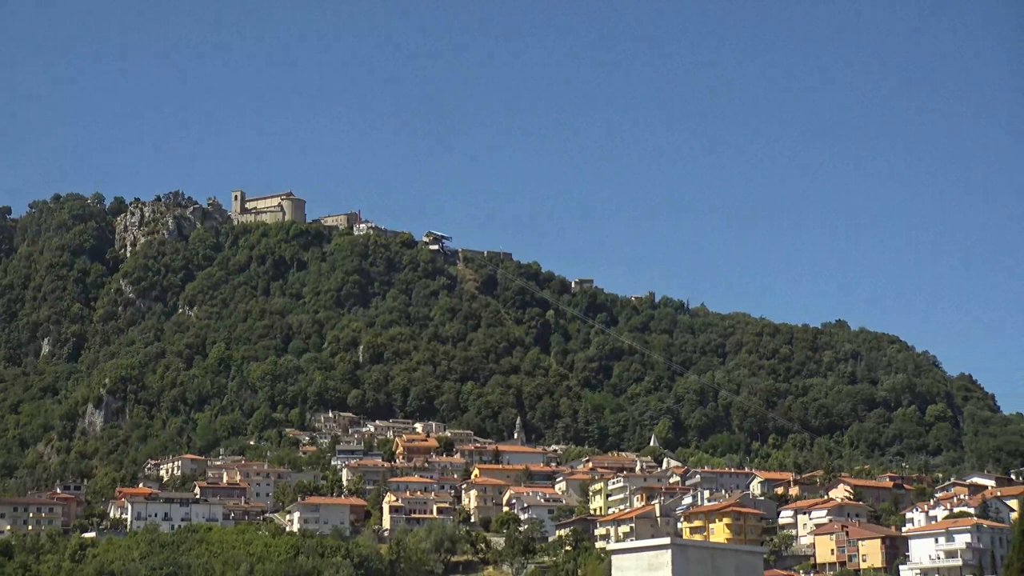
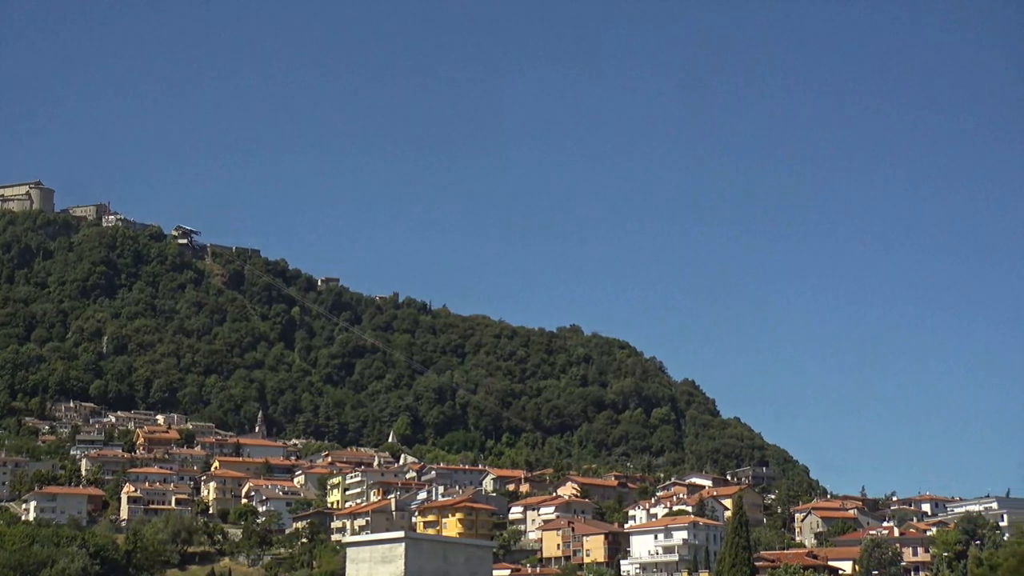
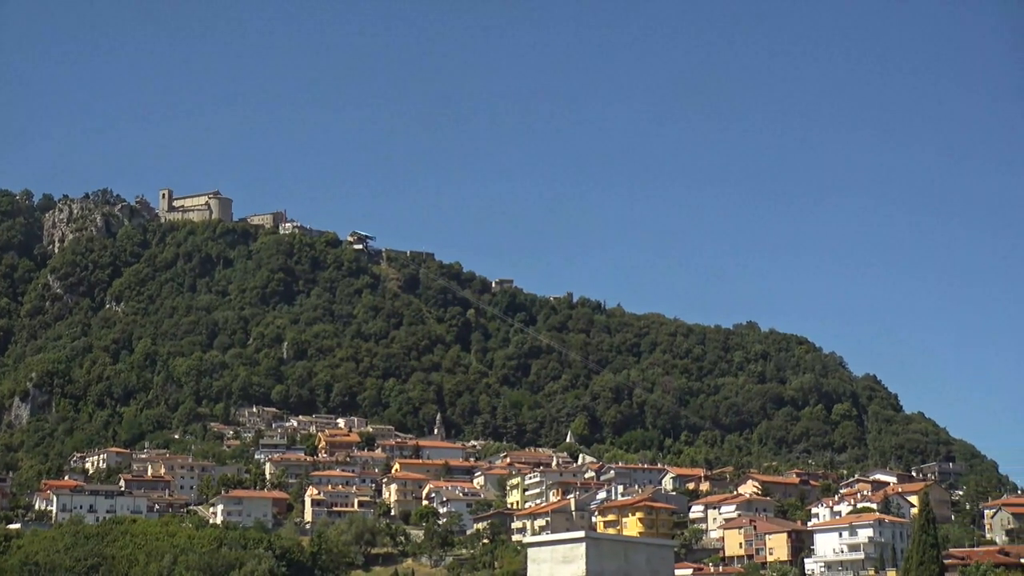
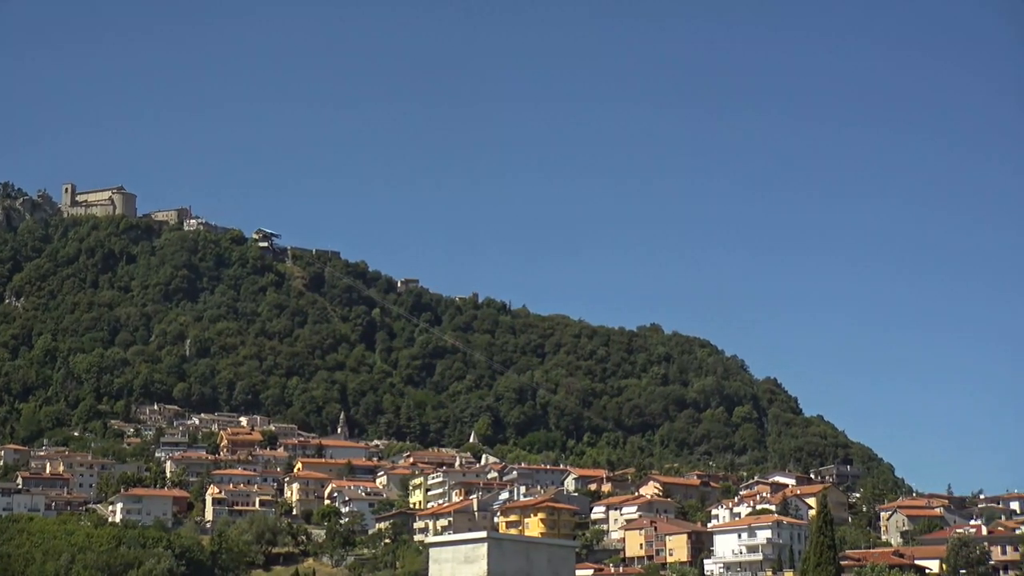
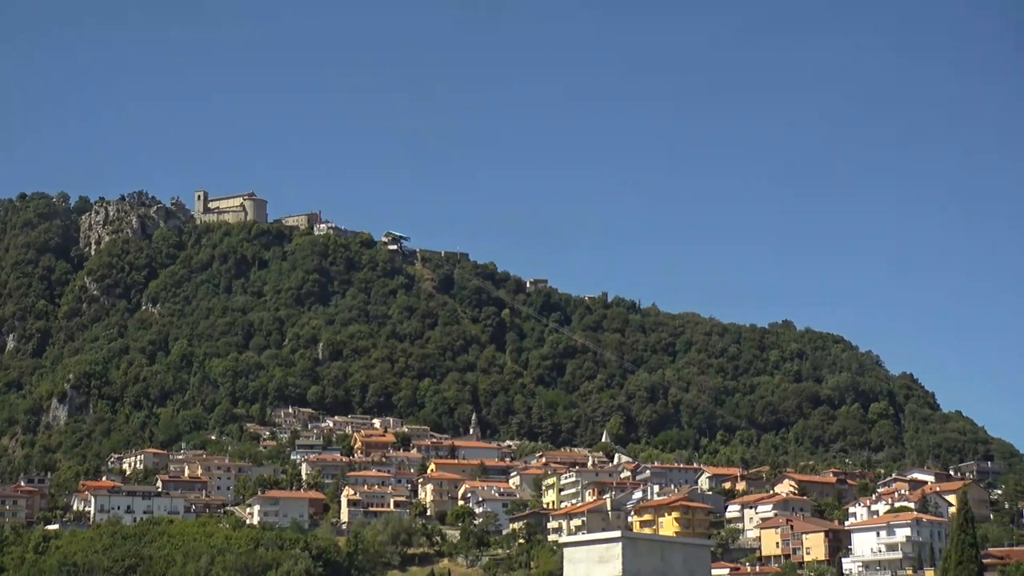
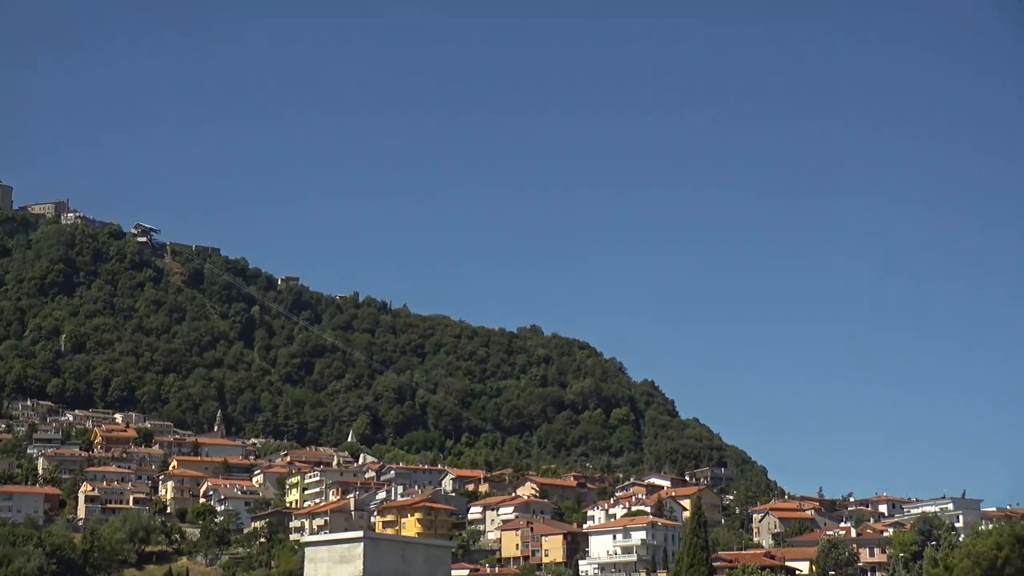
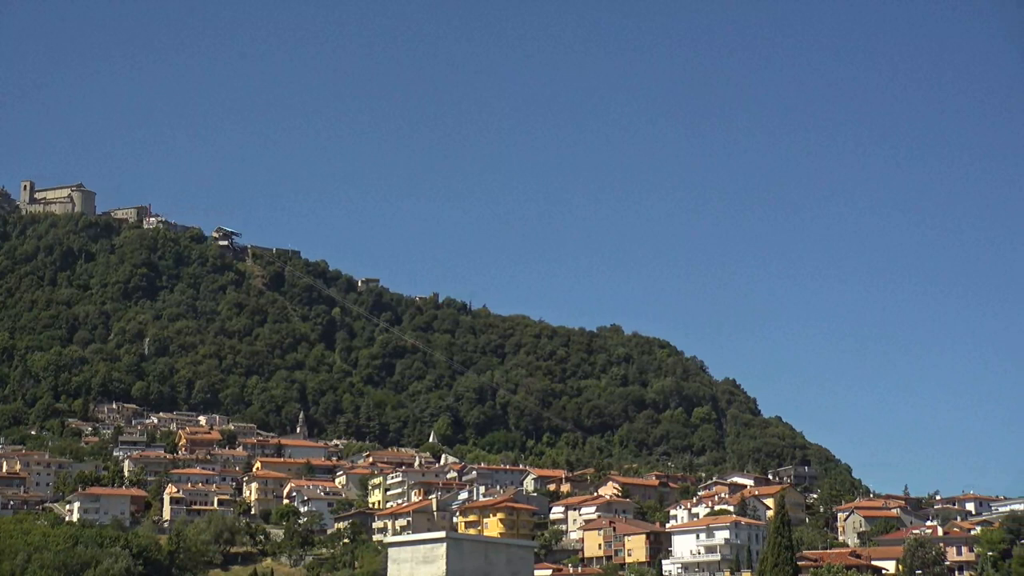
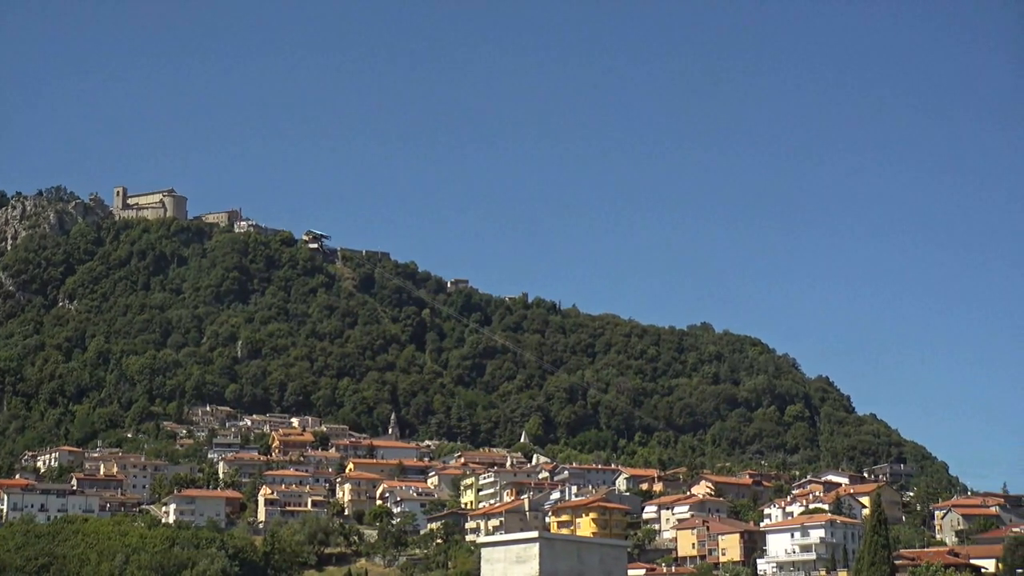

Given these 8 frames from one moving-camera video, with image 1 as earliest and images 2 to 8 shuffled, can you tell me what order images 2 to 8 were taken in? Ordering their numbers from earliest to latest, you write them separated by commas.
5, 3, 8, 4, 7, 2, 6
